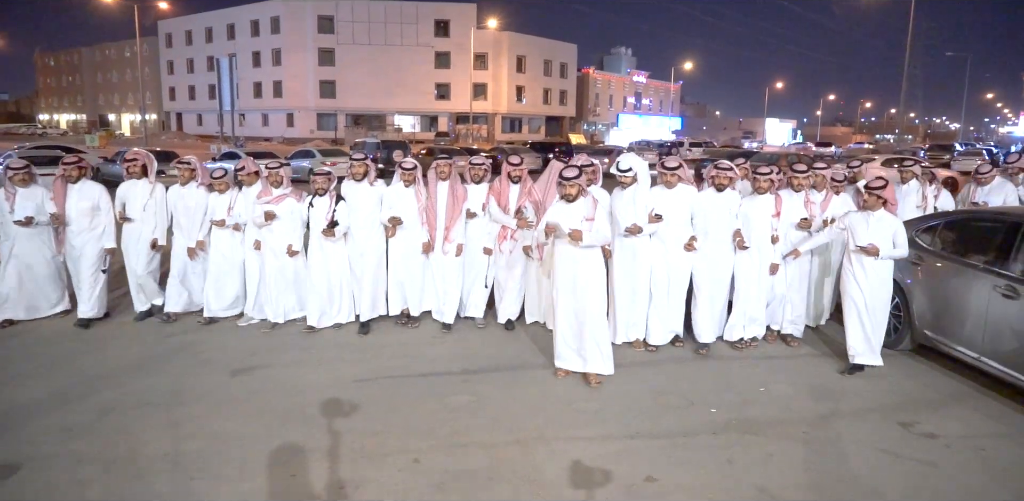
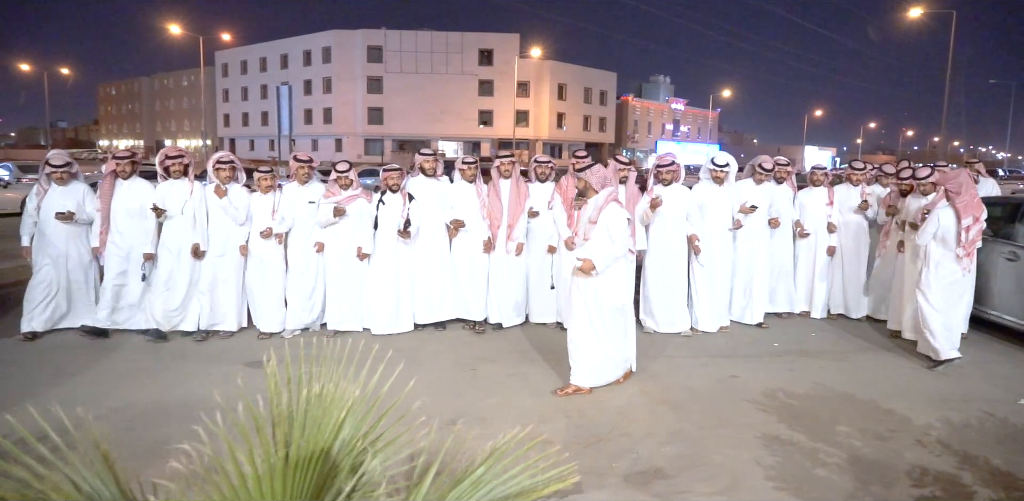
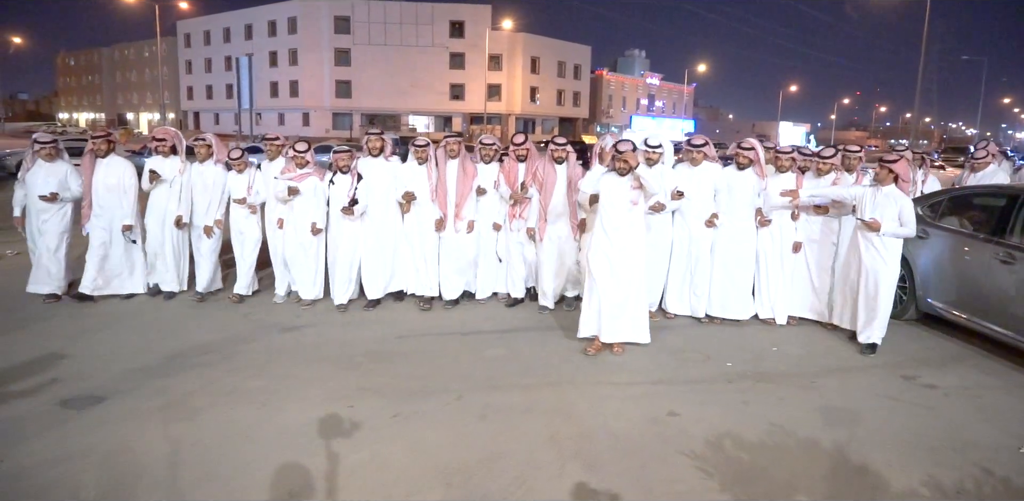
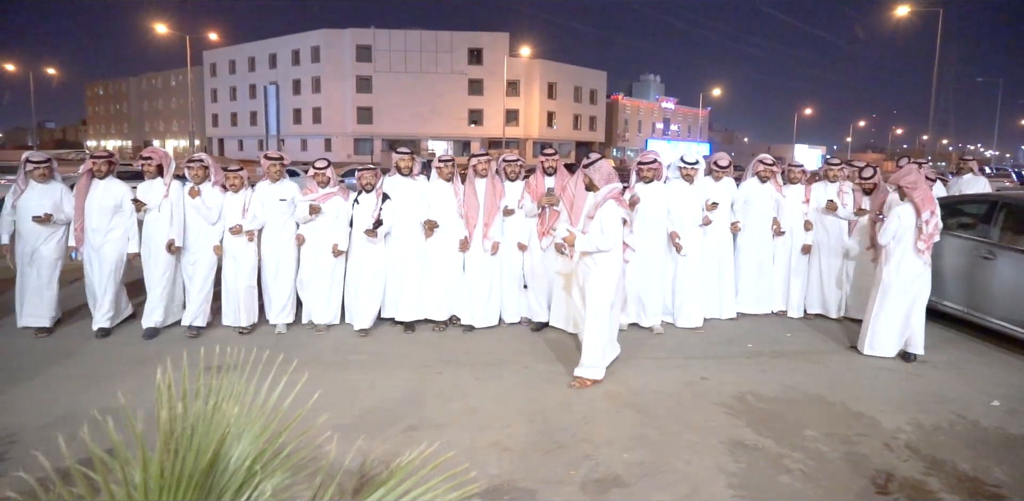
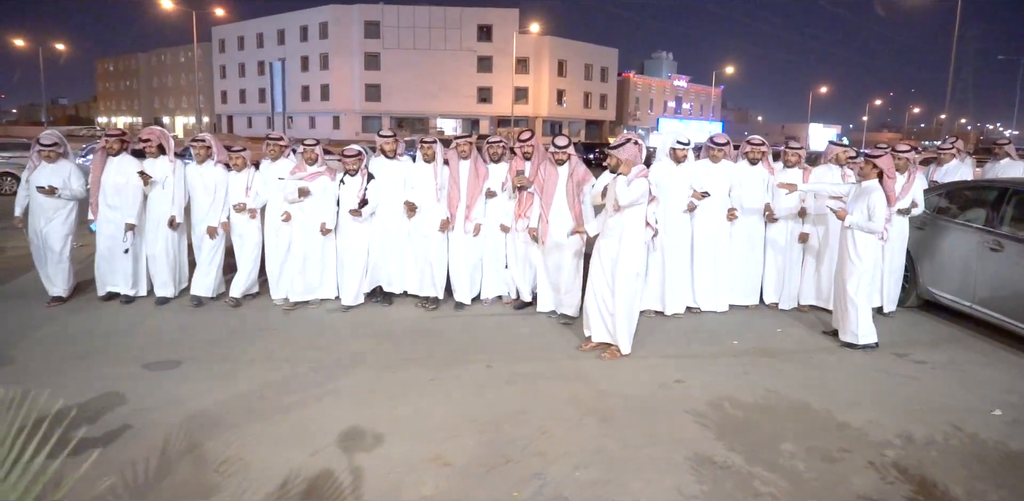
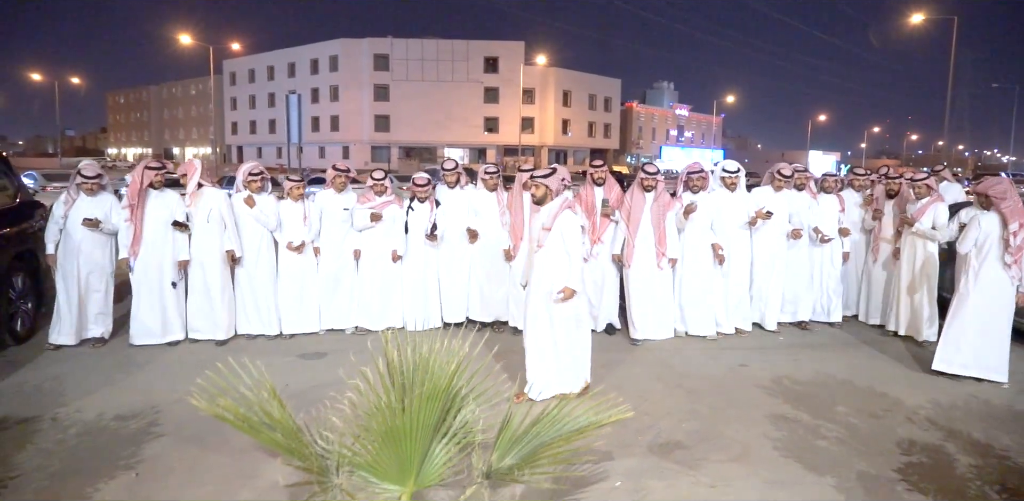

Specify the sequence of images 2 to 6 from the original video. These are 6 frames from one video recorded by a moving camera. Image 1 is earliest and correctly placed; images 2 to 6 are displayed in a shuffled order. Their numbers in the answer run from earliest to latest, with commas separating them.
3, 5, 4, 2, 6
